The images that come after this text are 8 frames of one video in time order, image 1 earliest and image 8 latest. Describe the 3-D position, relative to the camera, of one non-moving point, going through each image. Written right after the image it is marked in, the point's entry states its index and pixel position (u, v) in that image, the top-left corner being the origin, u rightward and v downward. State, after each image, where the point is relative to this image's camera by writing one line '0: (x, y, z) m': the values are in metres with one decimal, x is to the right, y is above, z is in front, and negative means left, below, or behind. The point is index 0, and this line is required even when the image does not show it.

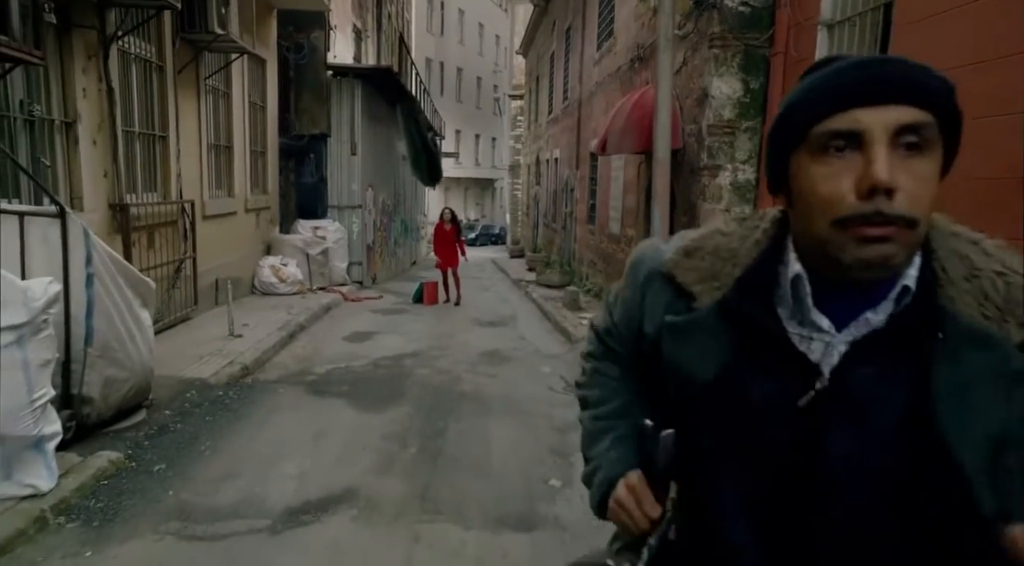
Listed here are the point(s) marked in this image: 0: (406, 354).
0: (-1.2, -0.8, +8.3) m
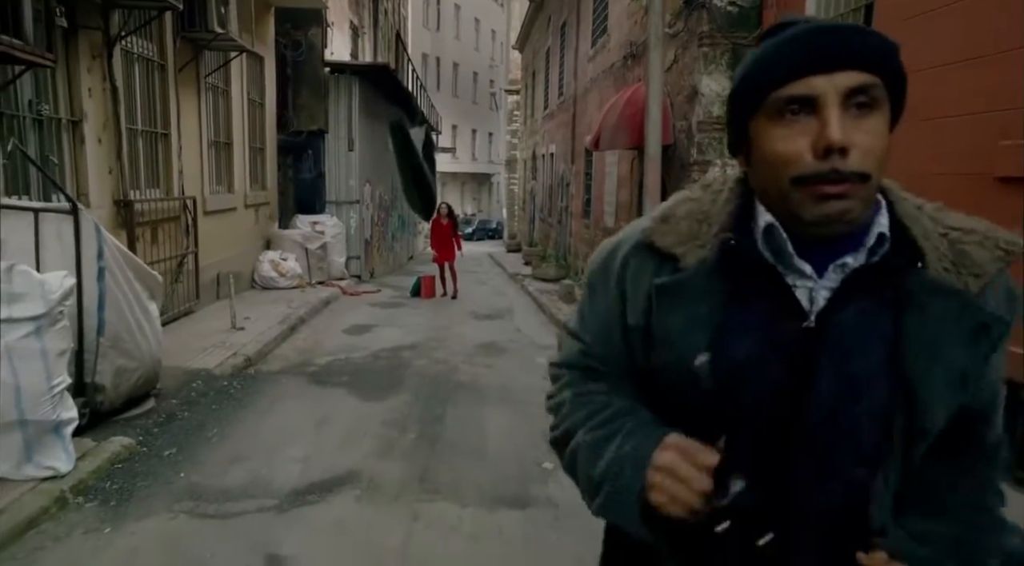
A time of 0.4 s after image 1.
0: (-1.3, -0.7, +8.6) m
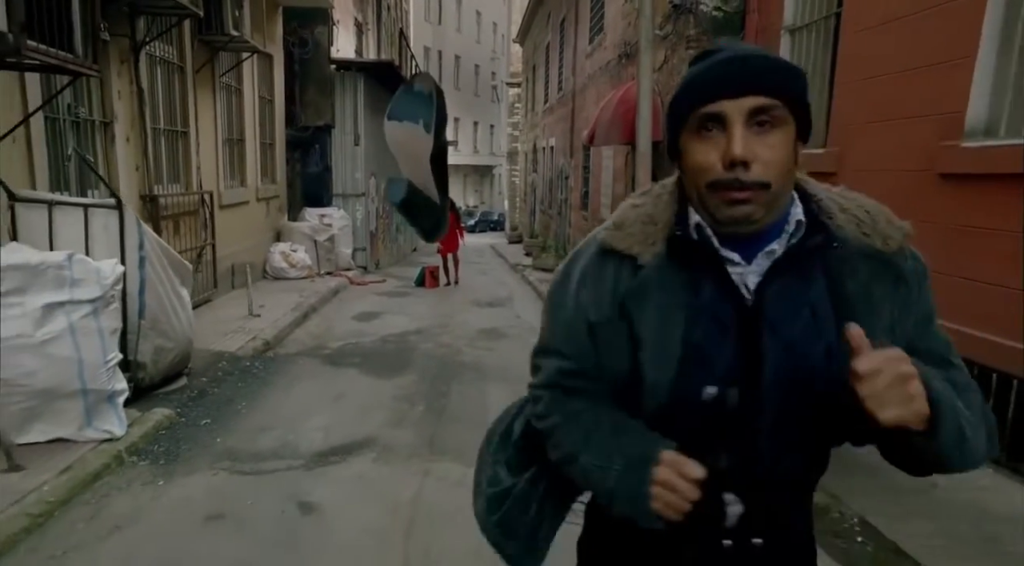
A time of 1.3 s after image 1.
0: (-1.3, -0.6, +9.1) m
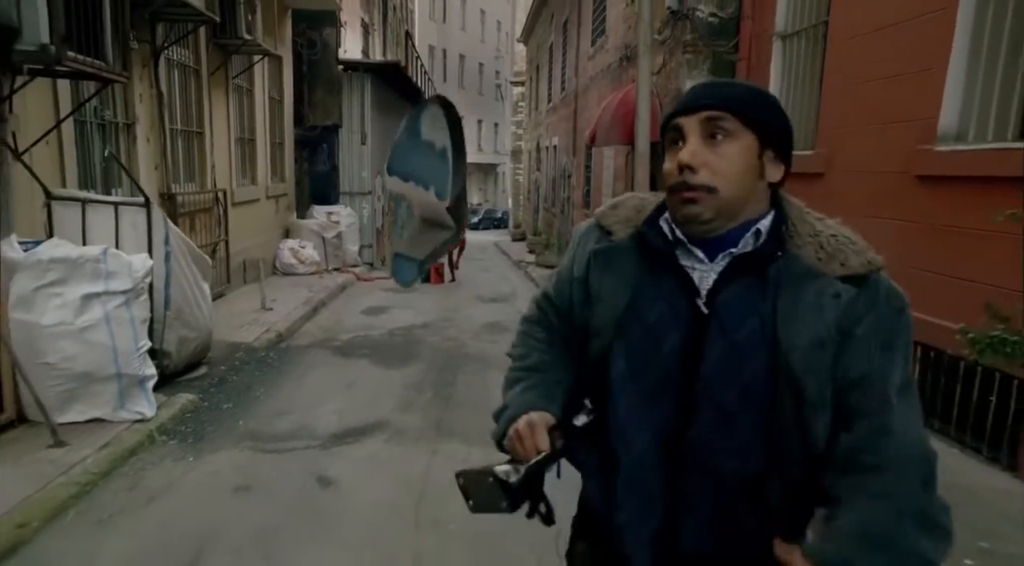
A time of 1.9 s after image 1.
0: (-1.2, -0.5, +9.5) m
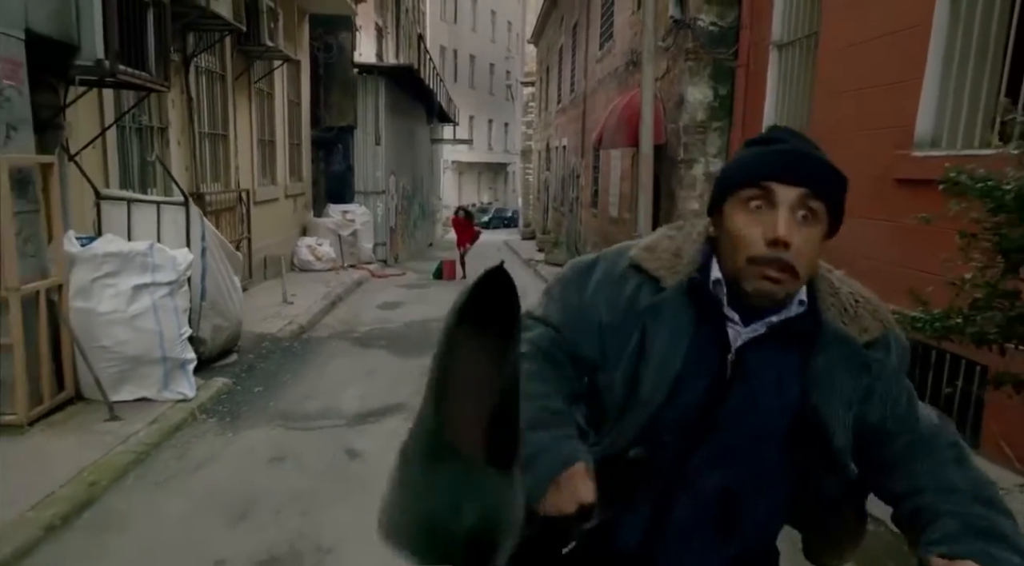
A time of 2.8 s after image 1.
0: (-1.1, -0.5, +9.9) m
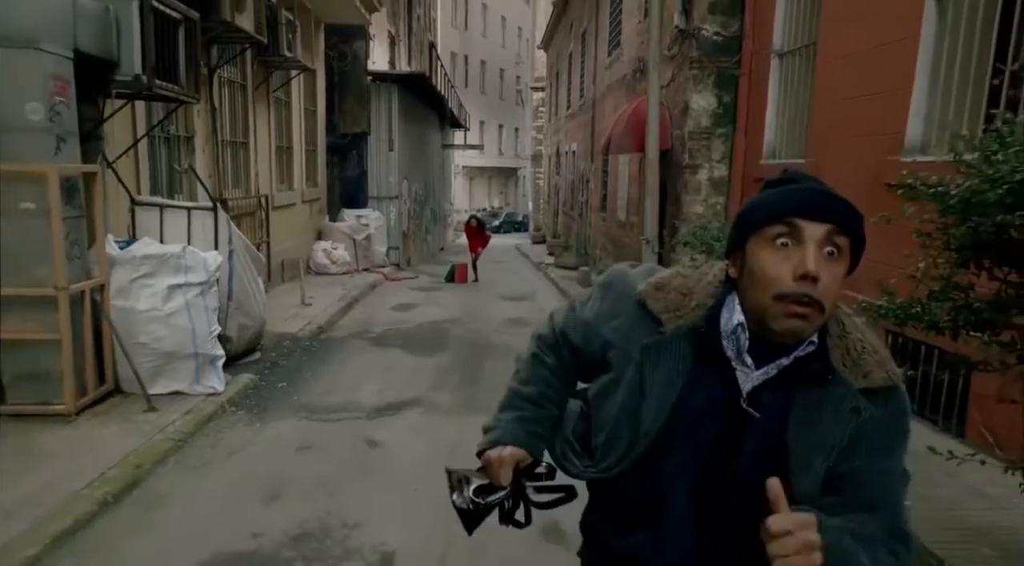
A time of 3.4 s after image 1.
0: (-0.9, -0.5, +10.2) m
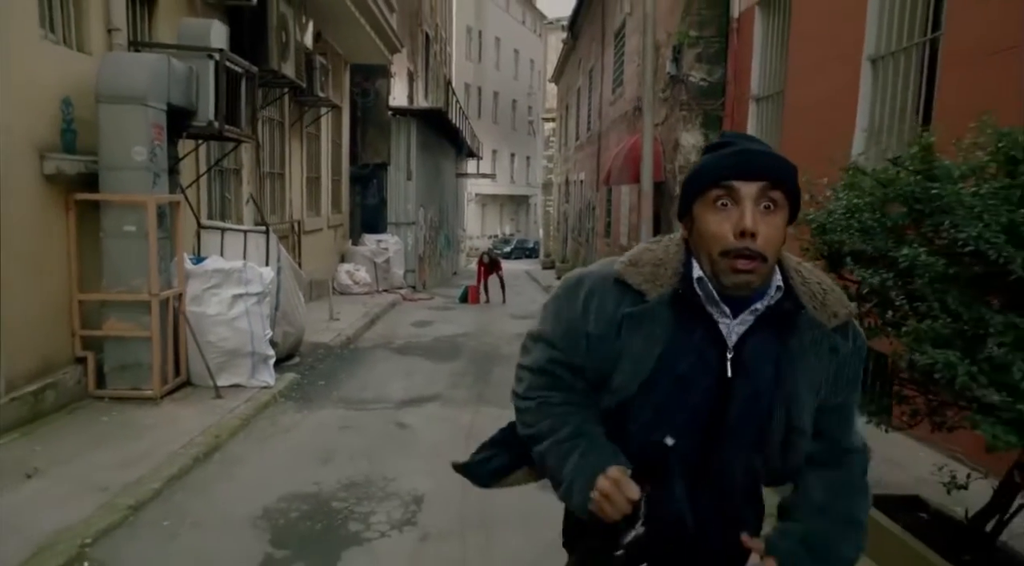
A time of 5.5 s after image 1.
0: (-0.8, -0.8, +11.3) m
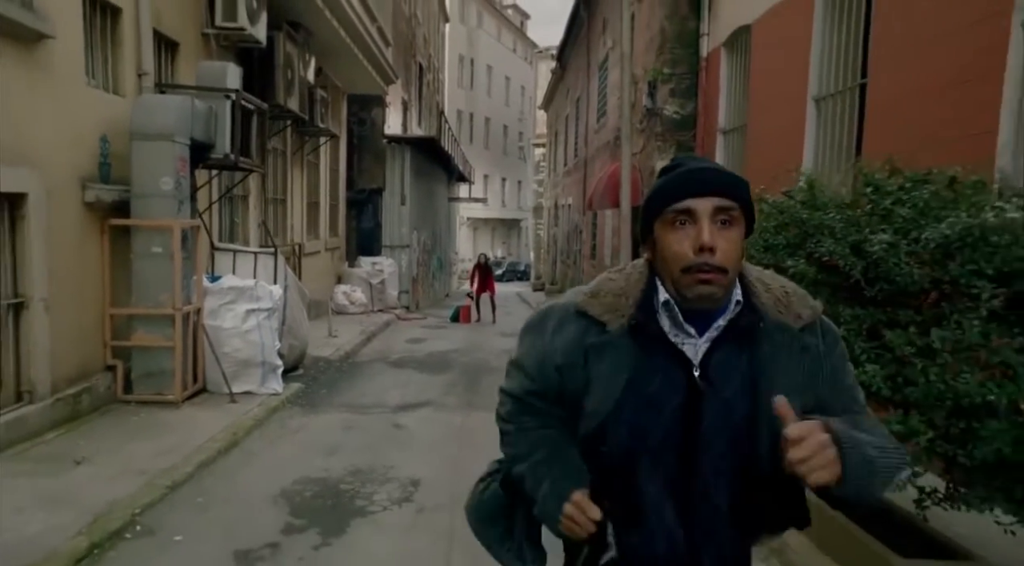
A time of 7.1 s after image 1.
0: (-1.0, -1.1, +12.0) m
